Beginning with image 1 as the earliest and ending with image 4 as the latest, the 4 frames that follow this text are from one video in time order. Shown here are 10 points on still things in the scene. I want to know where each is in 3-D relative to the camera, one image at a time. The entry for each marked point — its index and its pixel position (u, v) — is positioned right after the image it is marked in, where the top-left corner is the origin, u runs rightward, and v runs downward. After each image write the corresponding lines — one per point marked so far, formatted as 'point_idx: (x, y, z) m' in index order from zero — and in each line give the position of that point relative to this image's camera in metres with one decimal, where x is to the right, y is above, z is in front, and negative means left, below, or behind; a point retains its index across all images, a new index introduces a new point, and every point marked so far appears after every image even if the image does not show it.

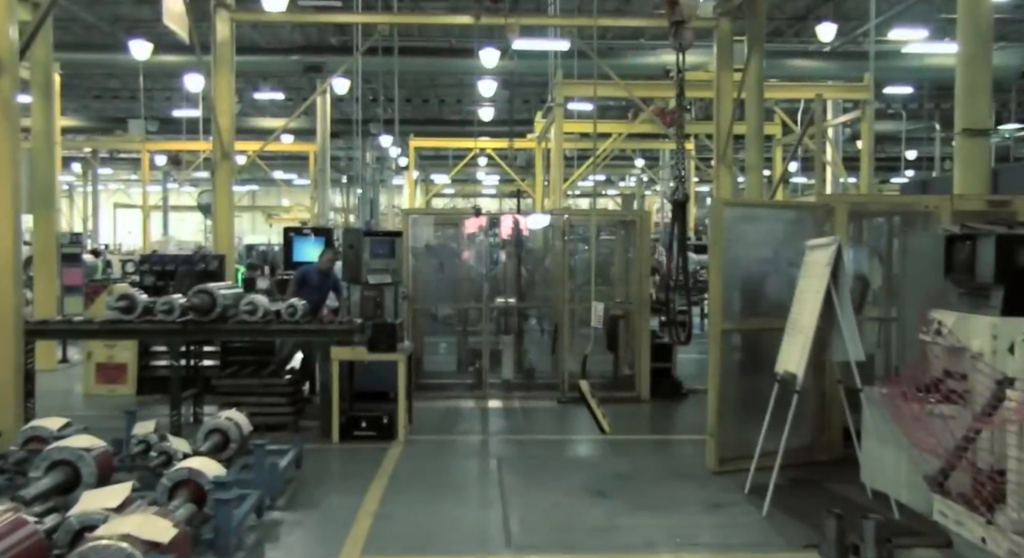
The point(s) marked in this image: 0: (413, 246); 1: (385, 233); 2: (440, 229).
0: (-1.1, +0.4, +8.8) m
1: (-1.4, +0.5, +8.7) m
2: (-0.8, +0.6, +9.0) m
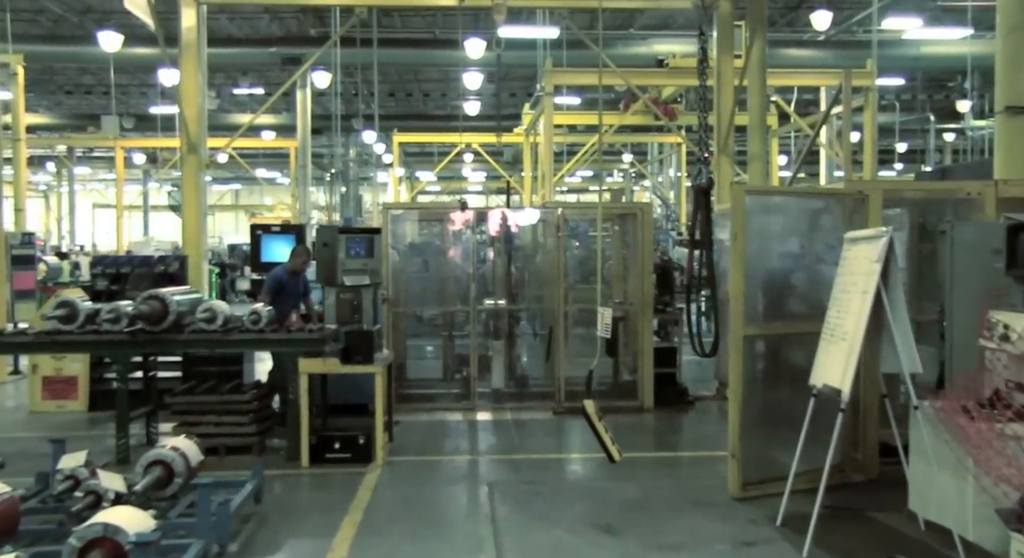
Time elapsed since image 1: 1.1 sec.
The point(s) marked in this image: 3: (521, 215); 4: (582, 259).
0: (-1.2, +0.4, +8.1) m
1: (-1.5, +0.5, +8.0) m
2: (-0.9, +0.5, +8.3) m
3: (+0.1, +0.6, +8.2) m
4: (+0.7, +0.2, +8.1) m
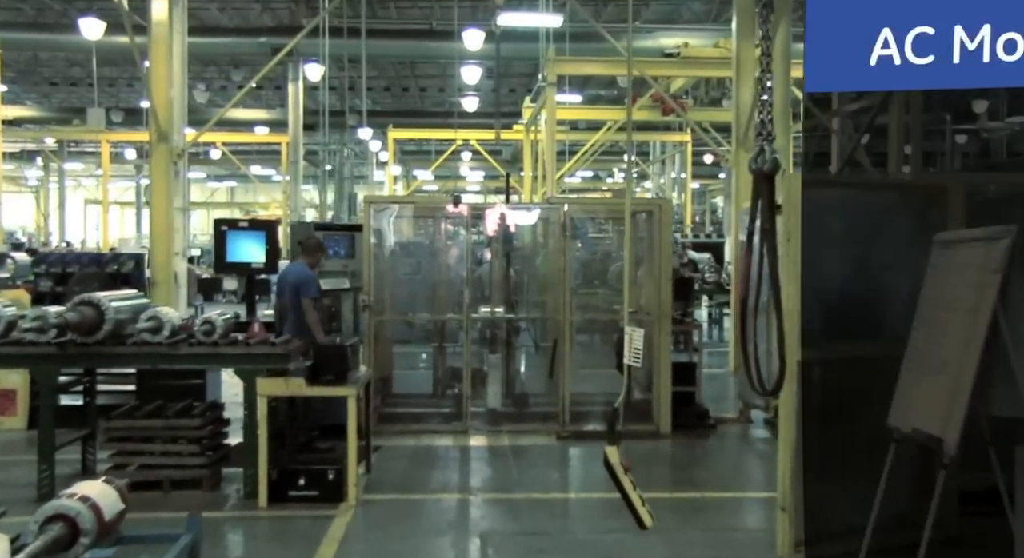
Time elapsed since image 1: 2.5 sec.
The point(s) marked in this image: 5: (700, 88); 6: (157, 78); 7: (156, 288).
0: (-1.2, +0.3, +7.3) m
1: (-1.5, +0.4, +7.2) m
2: (-0.9, +0.5, +7.4) m
3: (+0.1, +0.6, +7.3) m
4: (+0.7, +0.2, +7.3) m
5: (+3.3, +3.3, +14.1) m
6: (-3.5, +2.1, +8.0) m
7: (-3.7, -0.1, +8.6) m
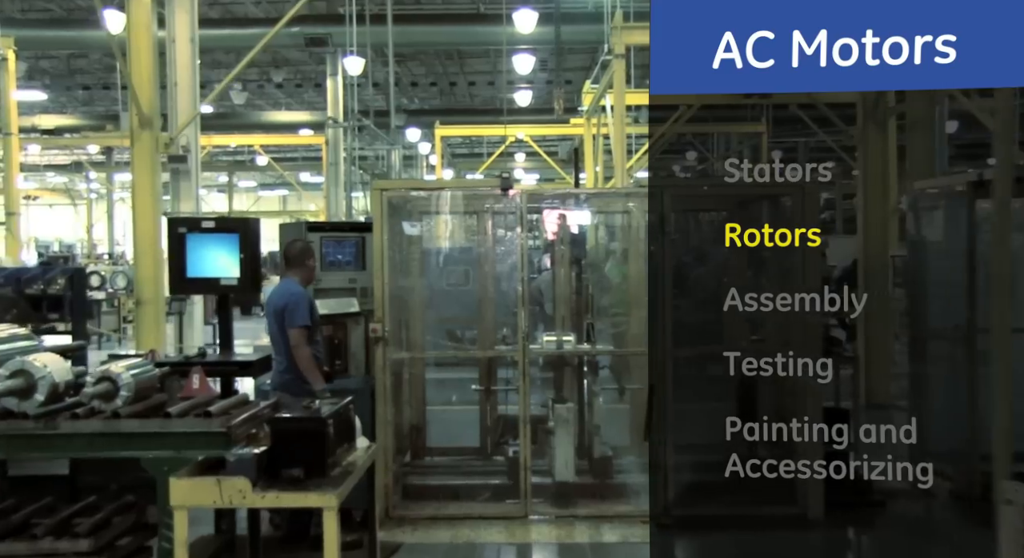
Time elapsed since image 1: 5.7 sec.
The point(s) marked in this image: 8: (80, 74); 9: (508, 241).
0: (-0.7, +0.2, +5.4) m
1: (-1.0, +0.3, +5.3) m
2: (-0.4, +0.4, +5.5) m
3: (+0.6, +0.5, +5.3) m
4: (+1.2, +0.1, +5.3) m
5: (+4.2, +3.2, +11.9) m
6: (-3.0, +1.9, +6.3) m
7: (-3.2, -0.3, +6.8) m
8: (-11.0, +5.3, +20.5) m
9: (0.0, +0.3, +5.4) m
